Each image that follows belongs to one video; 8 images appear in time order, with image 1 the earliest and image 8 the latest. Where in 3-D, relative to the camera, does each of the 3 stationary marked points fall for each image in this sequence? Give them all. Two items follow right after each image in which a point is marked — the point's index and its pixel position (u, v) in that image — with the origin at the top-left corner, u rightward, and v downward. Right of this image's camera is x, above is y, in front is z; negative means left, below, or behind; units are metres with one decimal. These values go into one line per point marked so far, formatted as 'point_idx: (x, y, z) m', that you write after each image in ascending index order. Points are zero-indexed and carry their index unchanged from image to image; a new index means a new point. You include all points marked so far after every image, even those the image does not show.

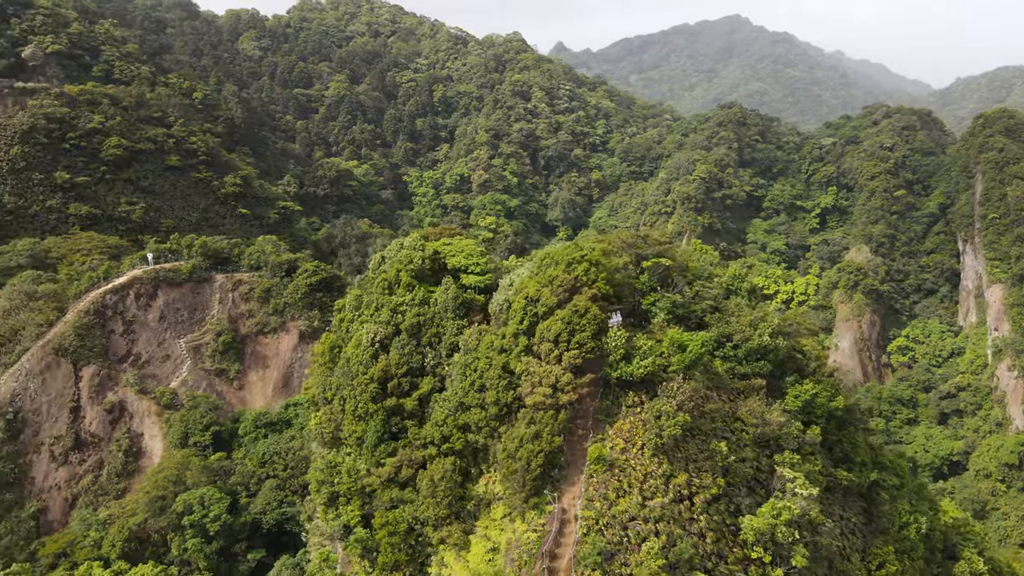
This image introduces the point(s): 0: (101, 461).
0: (-9.9, -4.2, +17.9) m
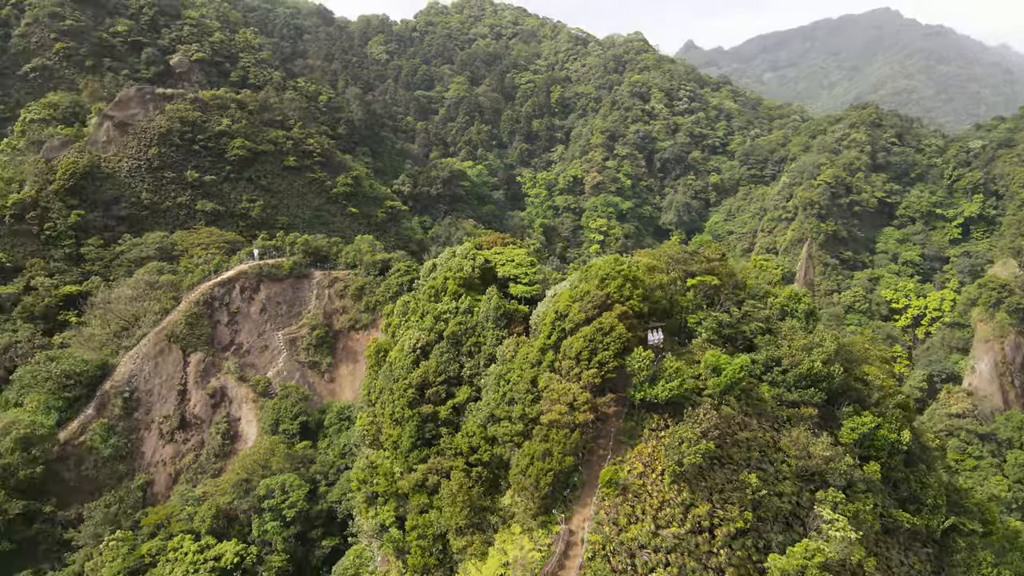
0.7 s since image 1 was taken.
0: (-8.1, -4.0, +19.3) m
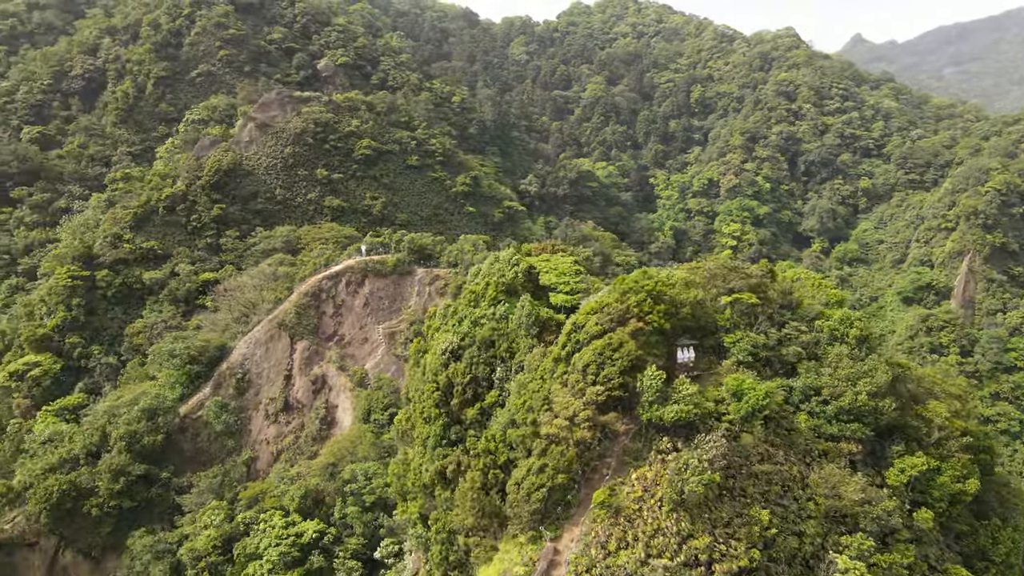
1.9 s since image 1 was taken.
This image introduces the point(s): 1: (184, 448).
0: (-5.8, -3.8, +20.6) m
1: (-8.9, -4.3, +20.1) m
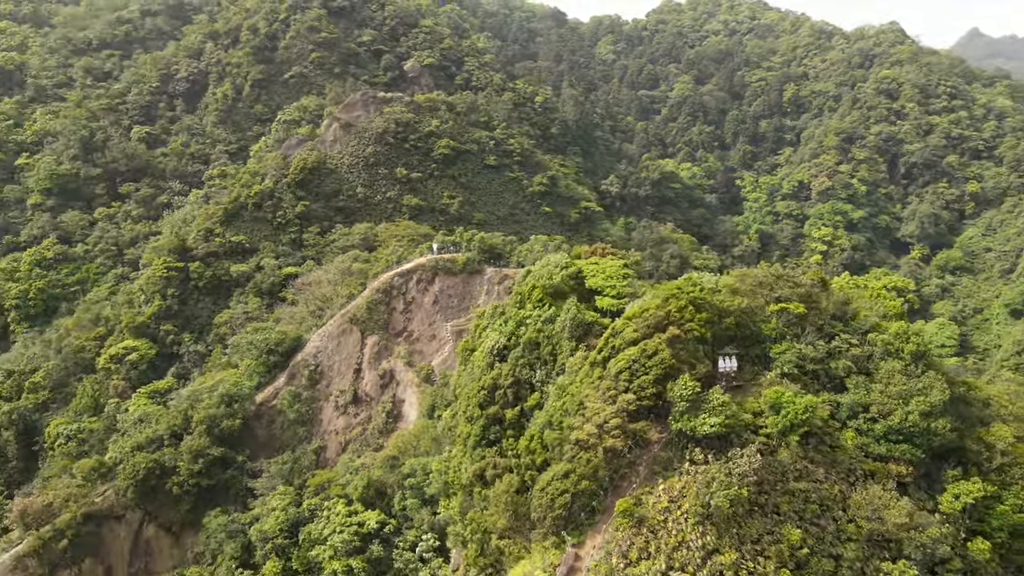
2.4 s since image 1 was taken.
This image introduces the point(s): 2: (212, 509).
0: (-4.1, -3.7, +21.2) m
1: (-7.1, -4.1, +21.1) m
2: (-7.8, -5.7, +19.3) m
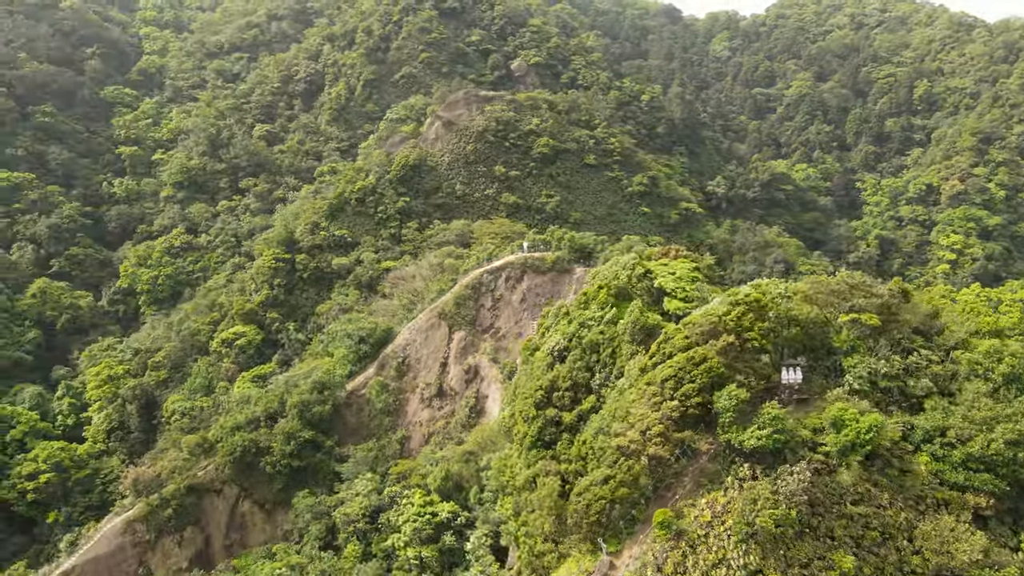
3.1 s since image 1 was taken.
0: (-1.7, -3.6, +21.5) m
1: (-4.8, -3.9, +21.8) m
2: (-5.7, -5.5, +20.2) m
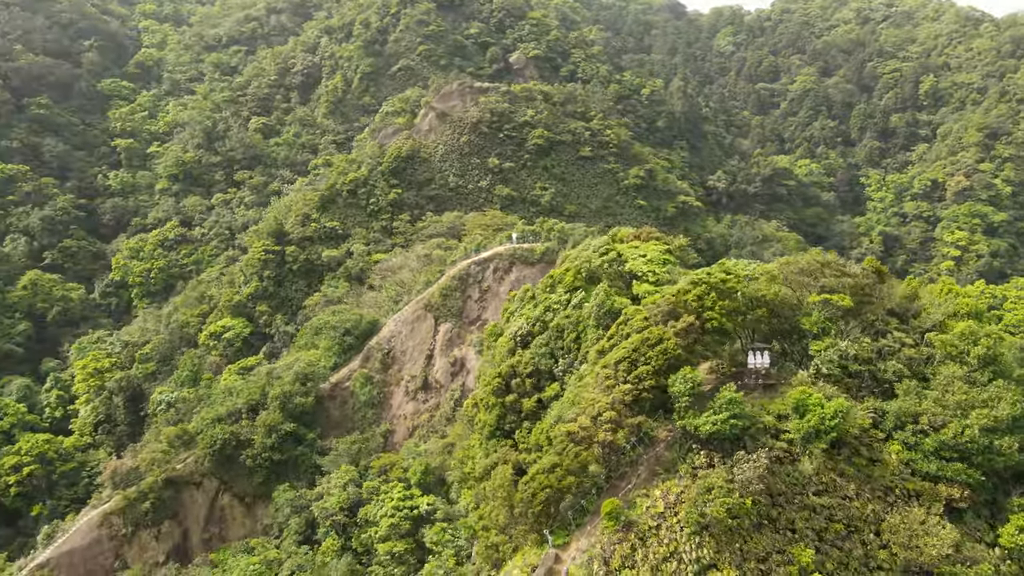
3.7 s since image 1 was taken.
0: (-2.1, -3.3, +21.1) m
1: (-5.2, -3.6, +21.5) m
2: (-6.1, -5.2, +19.8) m
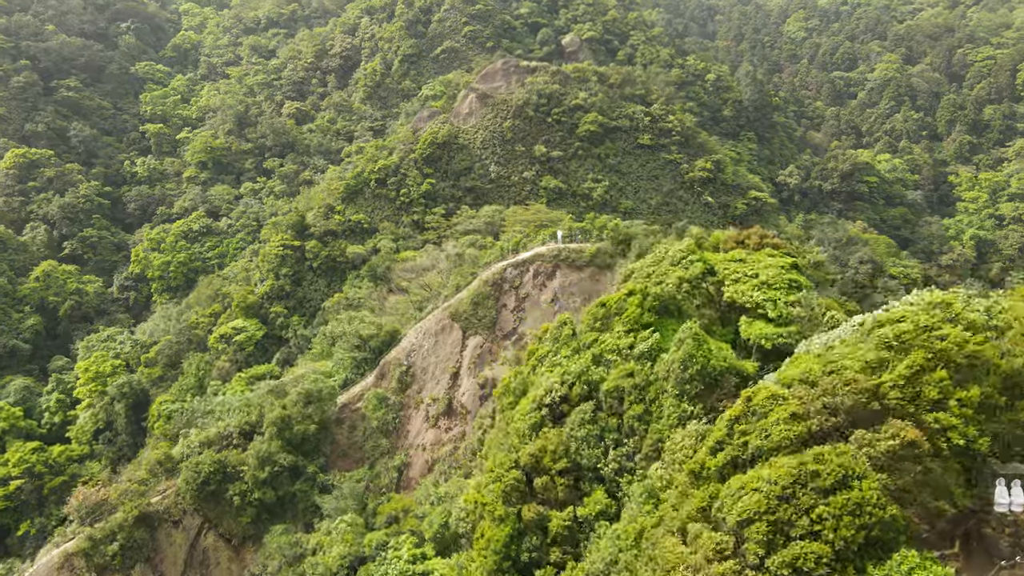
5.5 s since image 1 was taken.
0: (-1.2, -3.5, +17.6) m
1: (-4.2, -3.7, +18.2) m
2: (-5.3, -5.3, +16.6) m
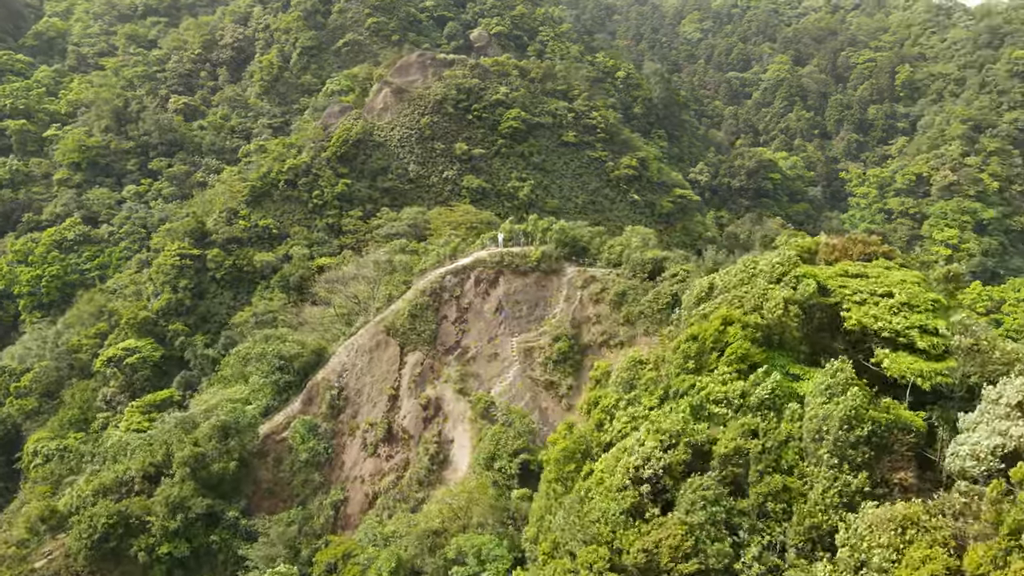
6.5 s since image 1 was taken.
0: (-2.3, -3.7, +15.9) m
1: (-5.3, -4.1, +16.0) m
2: (-6.2, -5.7, +14.3) m
